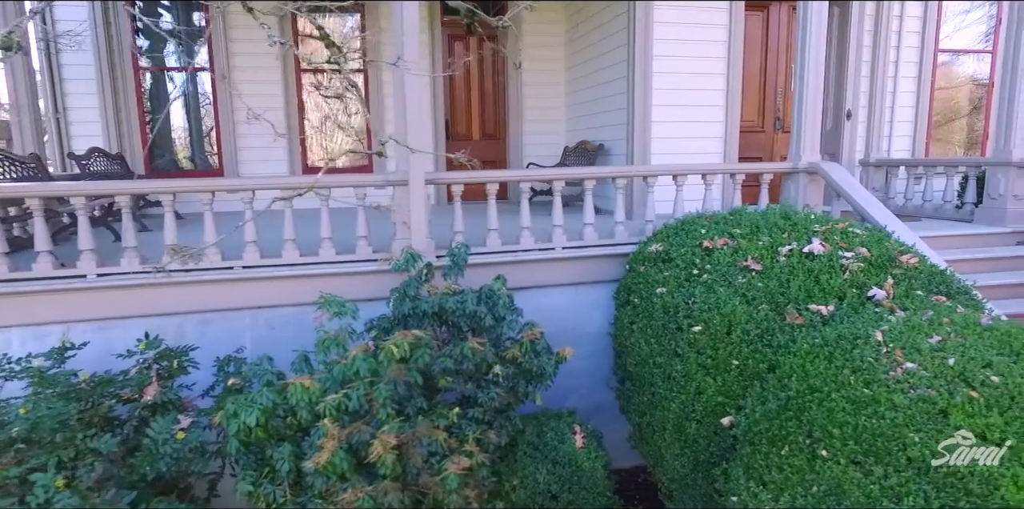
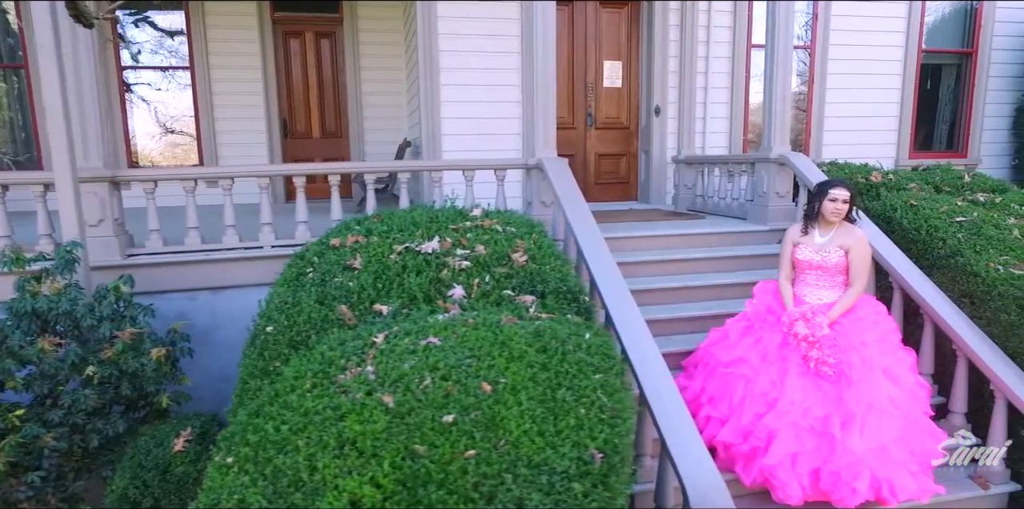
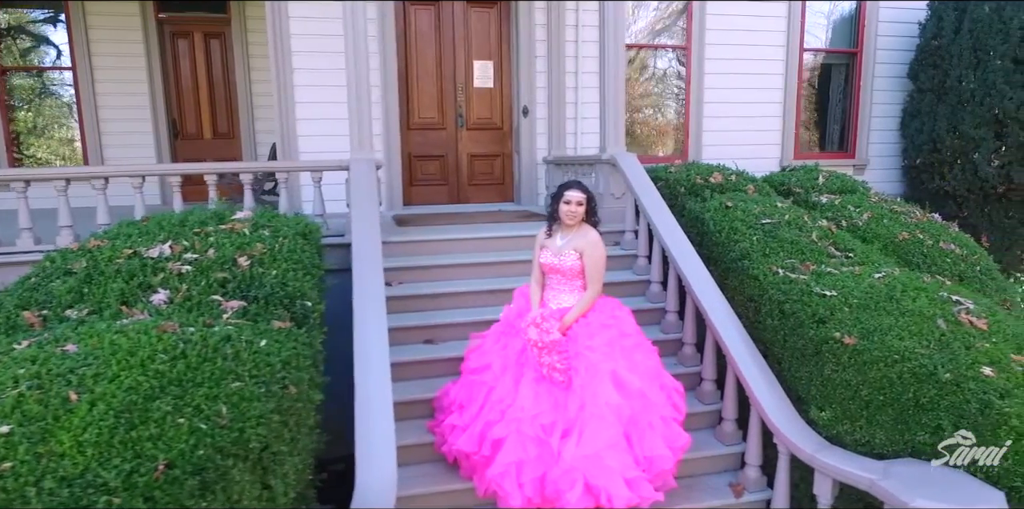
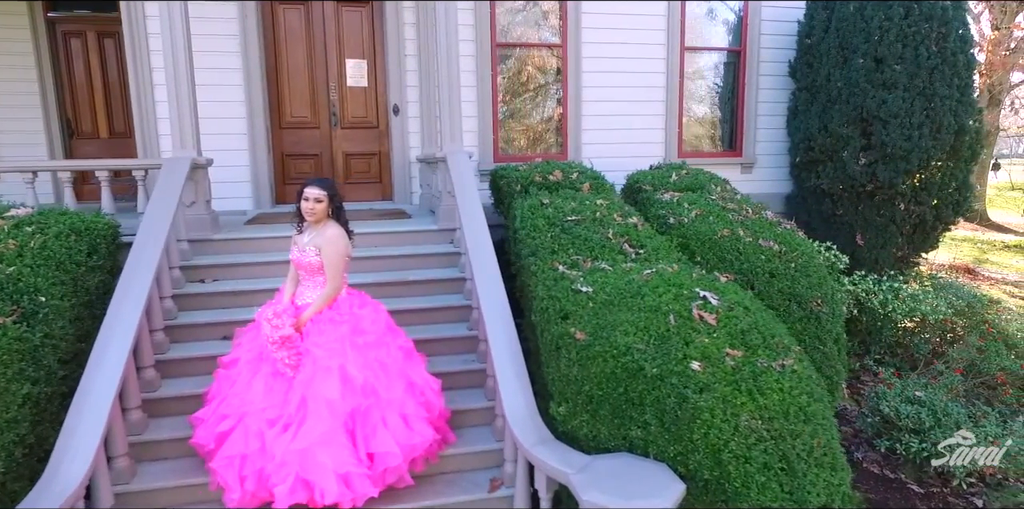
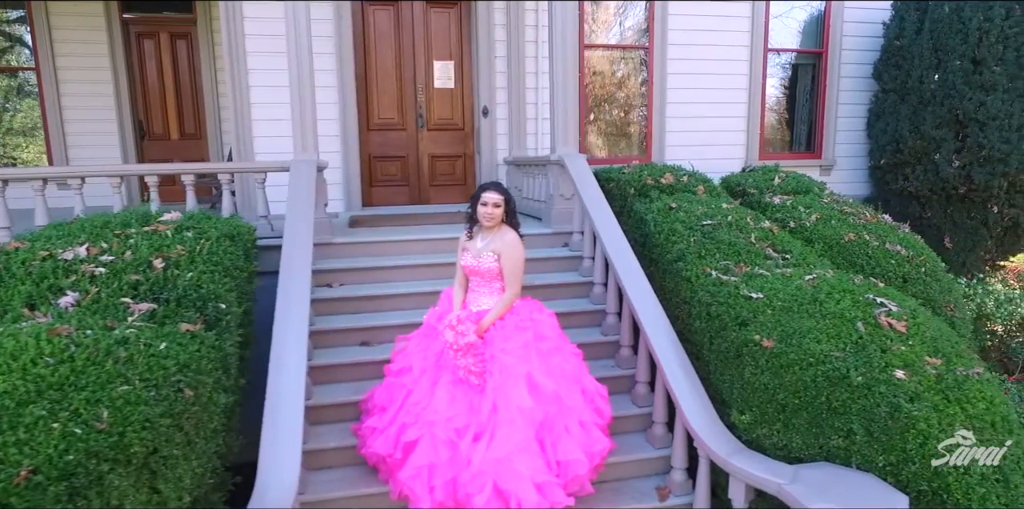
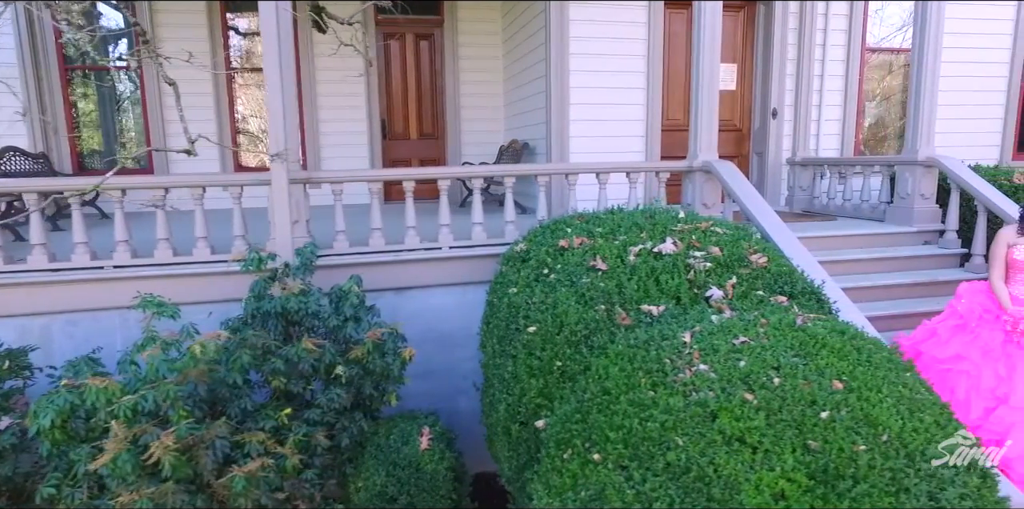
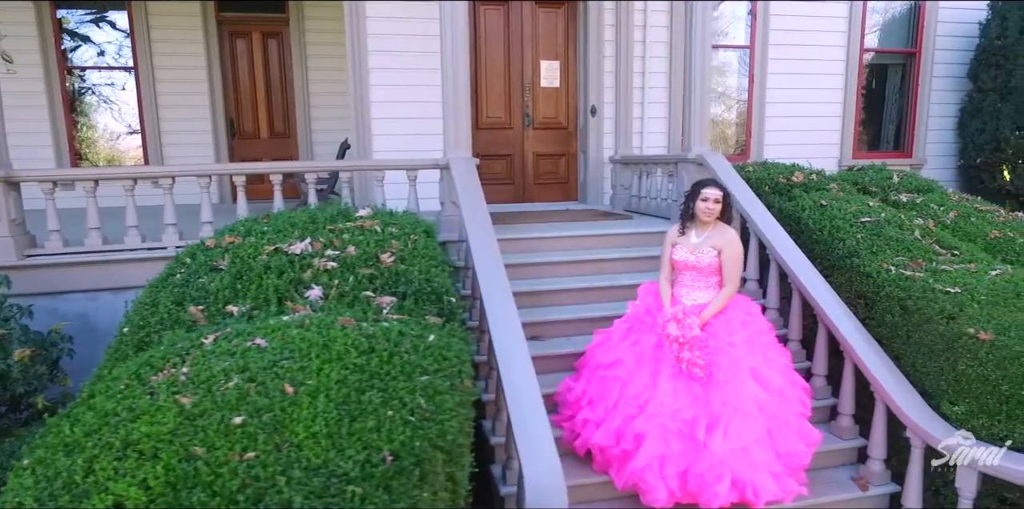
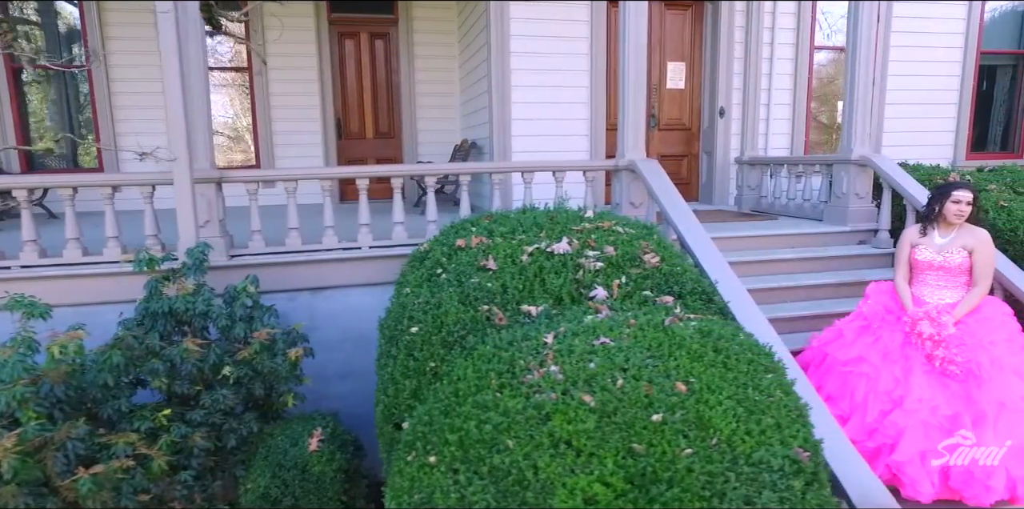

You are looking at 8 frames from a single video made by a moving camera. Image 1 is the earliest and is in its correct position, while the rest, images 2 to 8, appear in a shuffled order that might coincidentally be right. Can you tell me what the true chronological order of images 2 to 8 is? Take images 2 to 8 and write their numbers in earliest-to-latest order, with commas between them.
6, 8, 2, 7, 3, 5, 4
